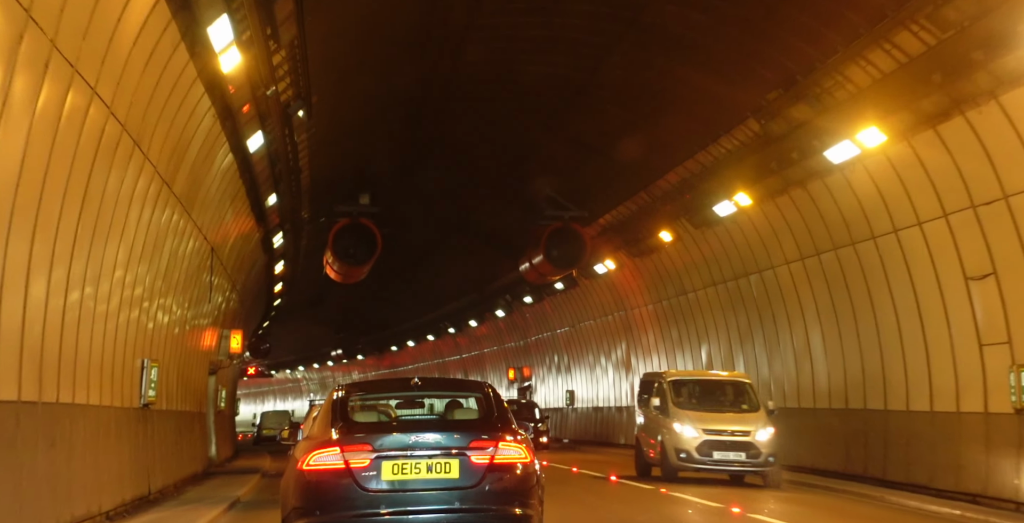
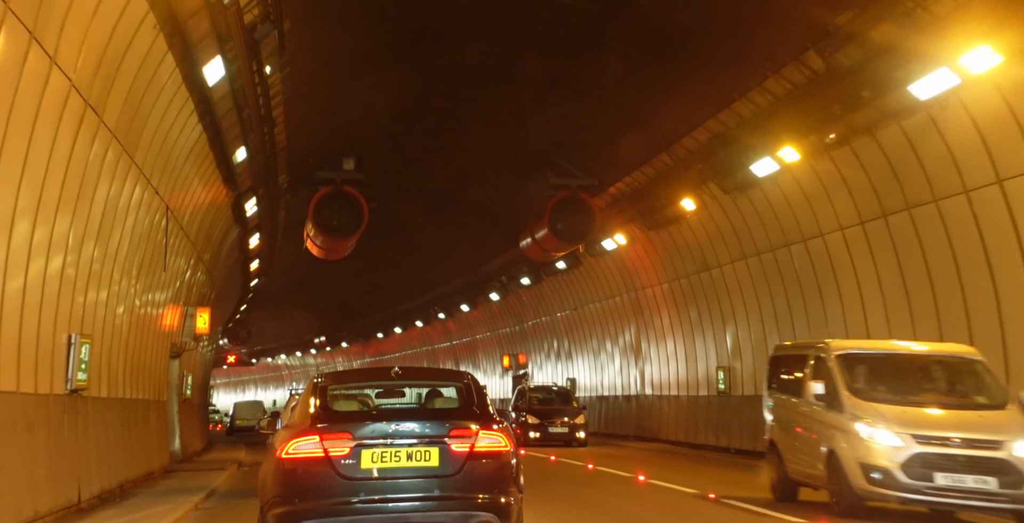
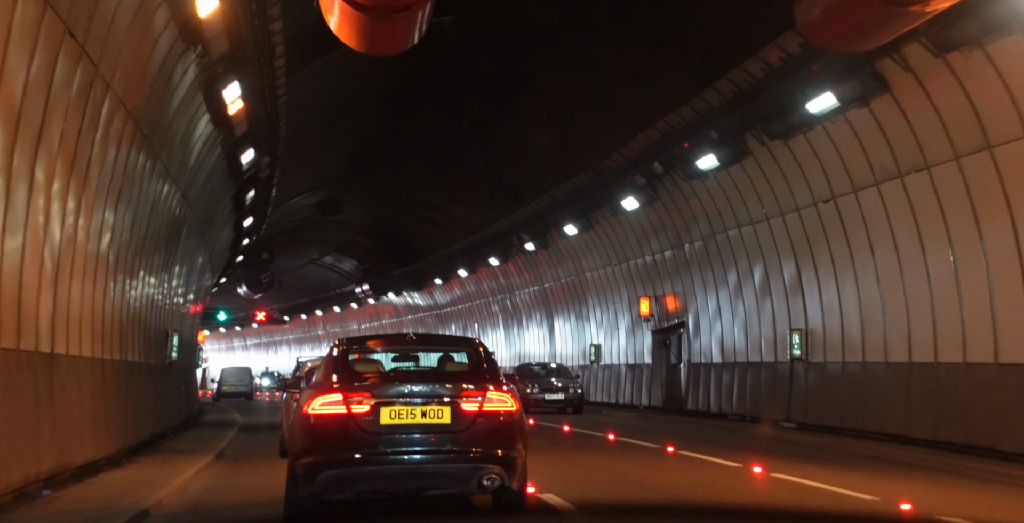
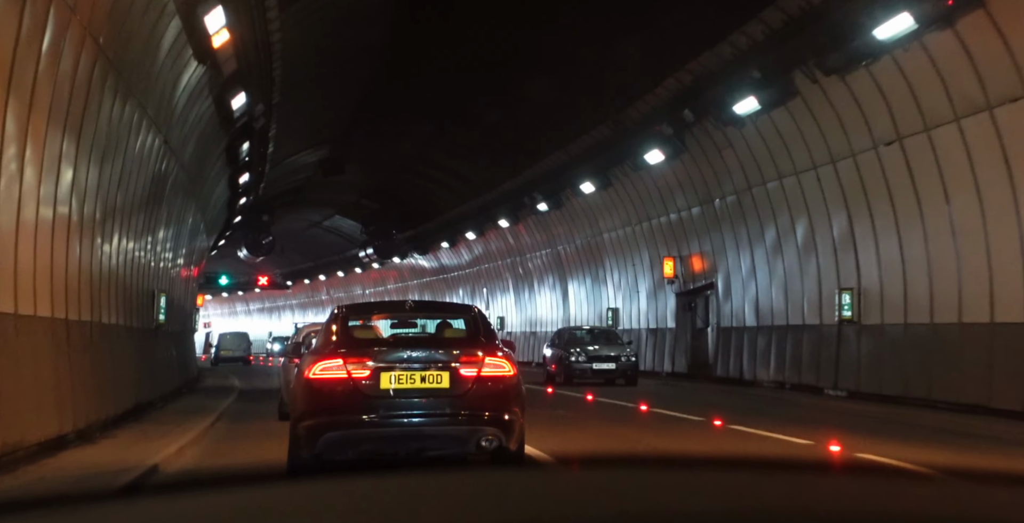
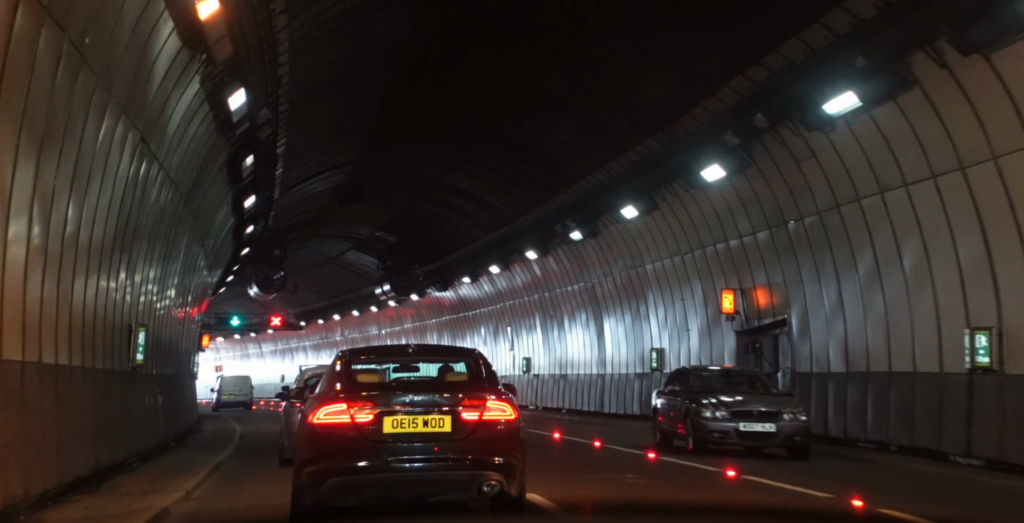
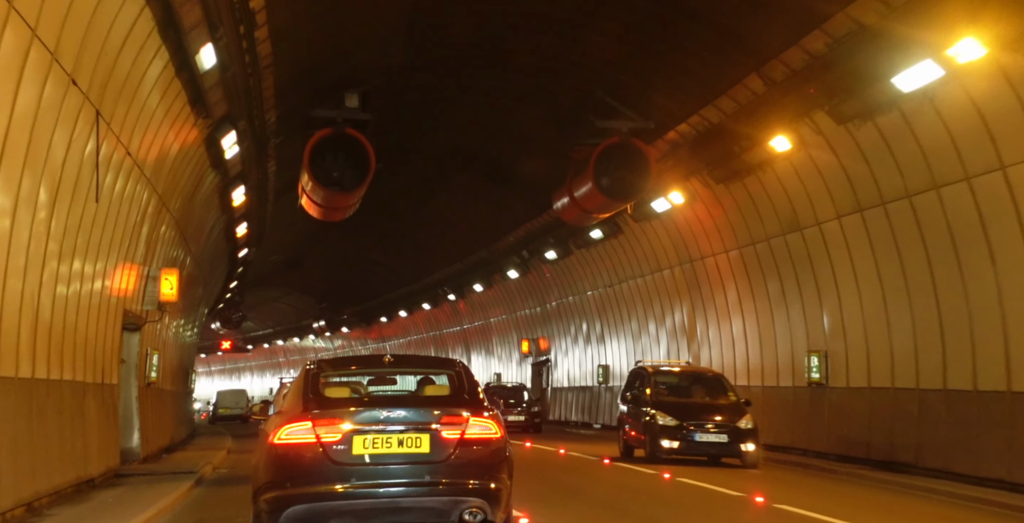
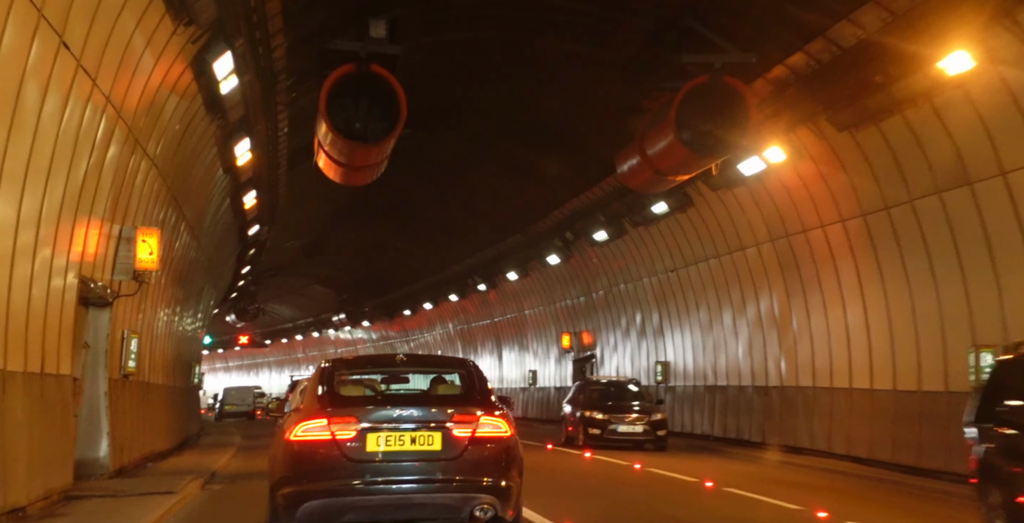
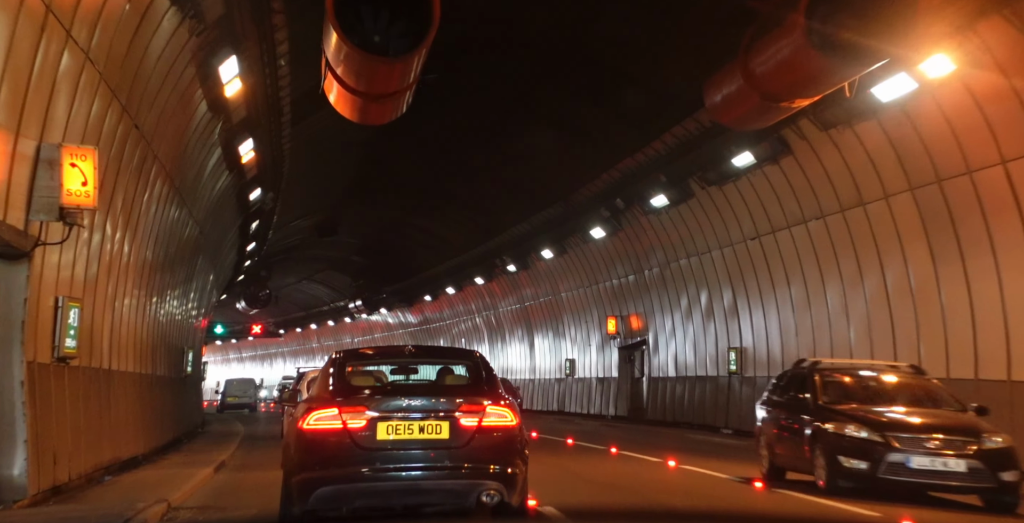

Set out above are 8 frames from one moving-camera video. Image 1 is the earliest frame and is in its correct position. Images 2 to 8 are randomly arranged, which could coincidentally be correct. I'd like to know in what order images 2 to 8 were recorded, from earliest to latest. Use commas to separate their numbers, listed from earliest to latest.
2, 6, 7, 8, 3, 4, 5
